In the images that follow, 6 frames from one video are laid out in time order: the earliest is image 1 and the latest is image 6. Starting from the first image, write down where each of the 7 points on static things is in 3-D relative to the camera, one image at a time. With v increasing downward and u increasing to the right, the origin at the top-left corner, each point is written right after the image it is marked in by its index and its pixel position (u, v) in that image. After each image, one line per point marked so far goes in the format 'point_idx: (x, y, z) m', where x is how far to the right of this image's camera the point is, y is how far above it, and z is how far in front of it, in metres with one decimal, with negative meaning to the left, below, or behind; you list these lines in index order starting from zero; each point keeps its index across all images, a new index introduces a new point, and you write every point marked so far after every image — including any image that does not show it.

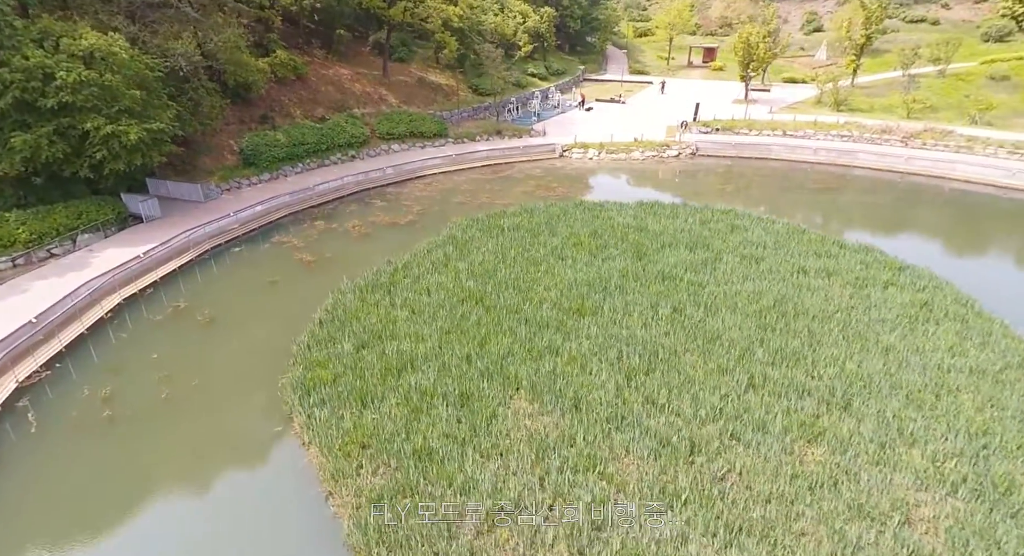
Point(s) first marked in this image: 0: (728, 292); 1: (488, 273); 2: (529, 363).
0: (+4.6, -0.3, +11.1) m
1: (-0.5, +0.1, +12.2) m
2: (+0.3, -1.4, +8.8) m
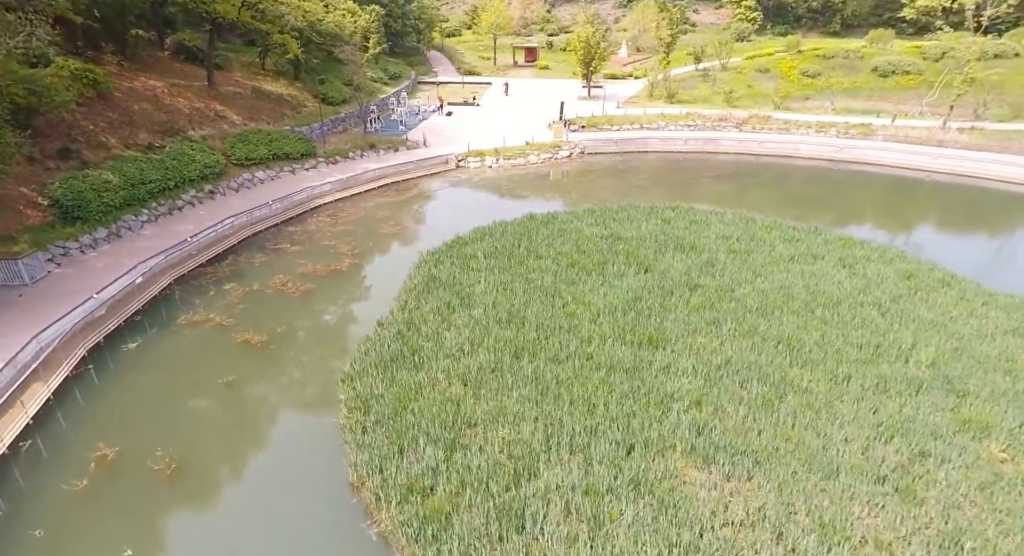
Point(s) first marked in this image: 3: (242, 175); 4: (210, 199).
0: (+5.2, -0.3, +11.1) m
1: (0.0, -0.7, +10.4) m
2: (+2.1, -2.0, +7.5) m
3: (-9.5, +3.5, +18.7) m
4: (-9.8, +2.5, +17.2) m
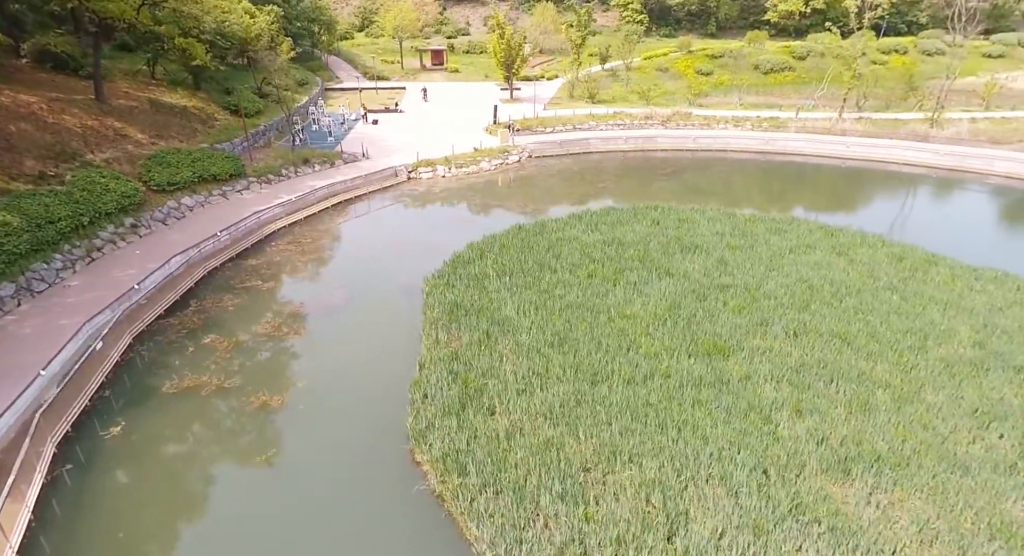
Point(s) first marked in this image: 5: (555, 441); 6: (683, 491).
0: (+5.8, -0.2, +11.3) m
1: (+0.9, -1.1, +9.6) m
2: (+3.6, -2.1, +7.2) m
3: (-10.3, +2.2, +16.0) m
4: (-10.2, +1.1, +14.5) m
5: (+0.6, -2.2, +7.3) m
6: (+2.0, -2.5, +6.5) m
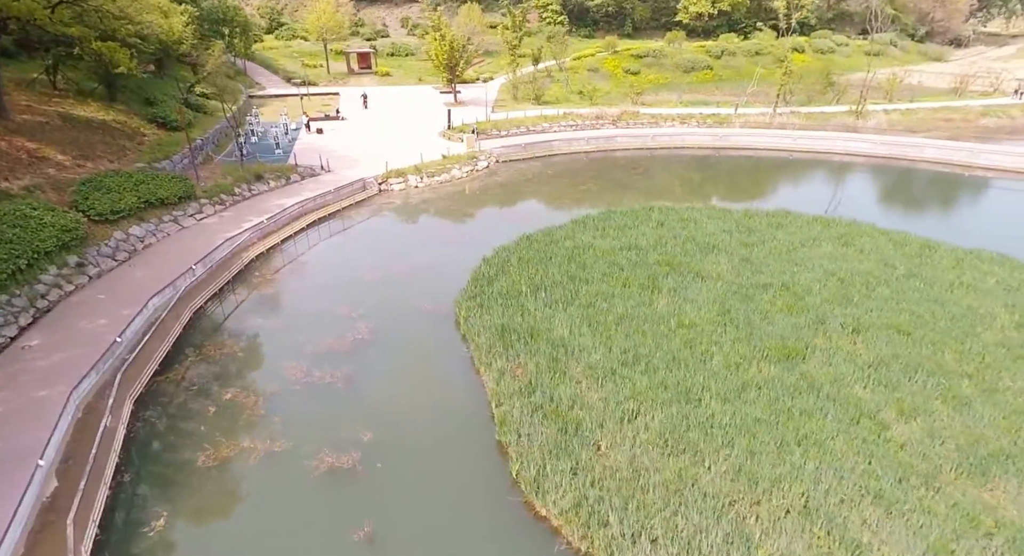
0: (+6.5, -0.1, +11.5) m
1: (+2.1, -1.3, +9.1) m
2: (+5.2, -2.1, +7.1) m
3: (-10.2, +1.0, +13.7) m
4: (-9.8, 0.0, +12.2) m
5: (+2.2, -2.4, +6.7) m
6: (+3.8, -2.7, +6.1) m
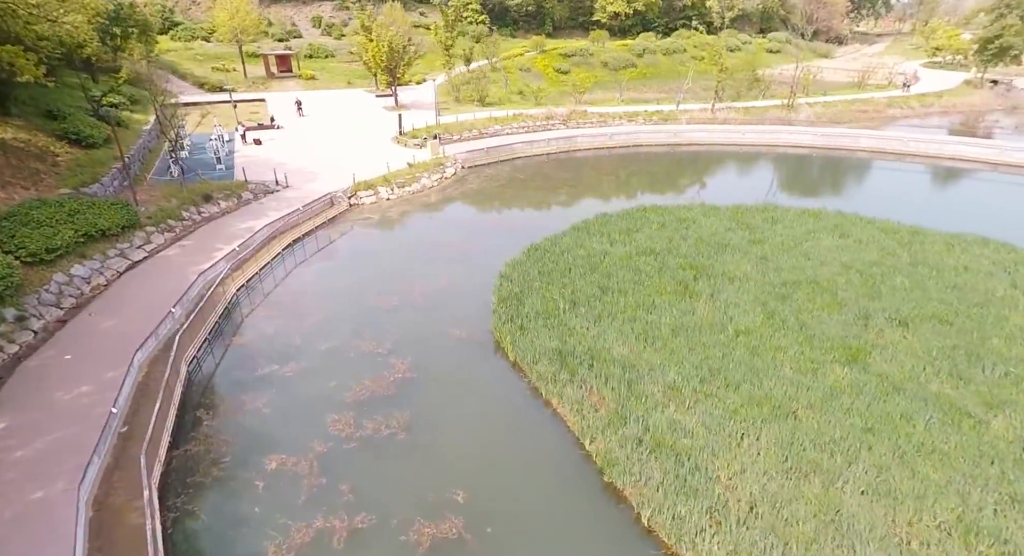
0: (+7.1, +0.1, +11.7) m
1: (+3.2, -1.5, +8.7) m
2: (+6.6, -2.1, +7.2) m
3: (-9.8, -0.1, +11.4) m
4: (-9.1, -1.0, +10.0) m
5: (+3.7, -2.6, +6.4) m
6: (+5.4, -2.7, +6.0) m
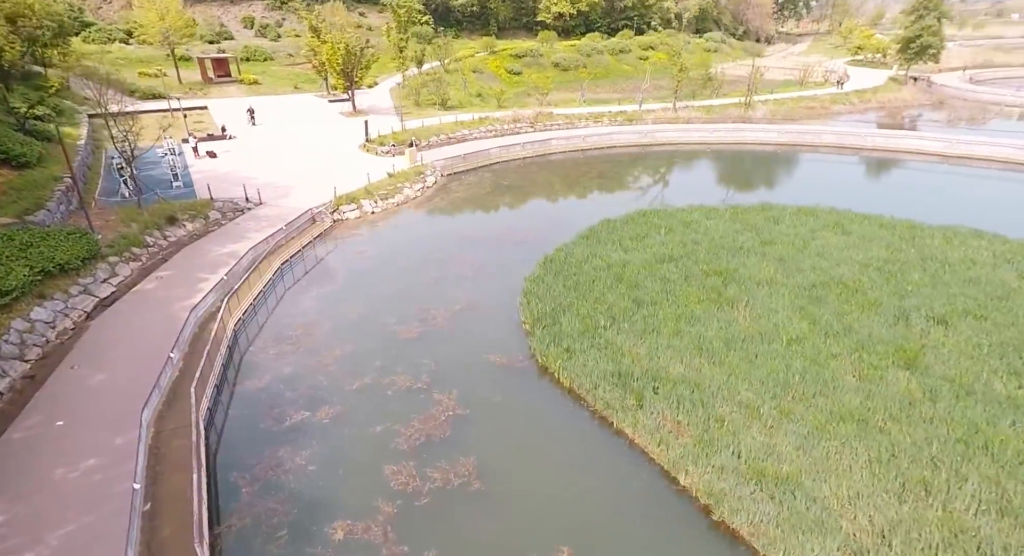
0: (+7.7, +0.1, +11.9) m
1: (+4.2, -1.7, +8.4) m
2: (+7.7, -2.1, +7.3) m
3: (-9.1, -0.9, +9.8) m
4: (-8.2, -1.9, +8.4) m
5: (+5.0, -2.7, +6.2) m
6: (+6.7, -2.8, +6.0) m
